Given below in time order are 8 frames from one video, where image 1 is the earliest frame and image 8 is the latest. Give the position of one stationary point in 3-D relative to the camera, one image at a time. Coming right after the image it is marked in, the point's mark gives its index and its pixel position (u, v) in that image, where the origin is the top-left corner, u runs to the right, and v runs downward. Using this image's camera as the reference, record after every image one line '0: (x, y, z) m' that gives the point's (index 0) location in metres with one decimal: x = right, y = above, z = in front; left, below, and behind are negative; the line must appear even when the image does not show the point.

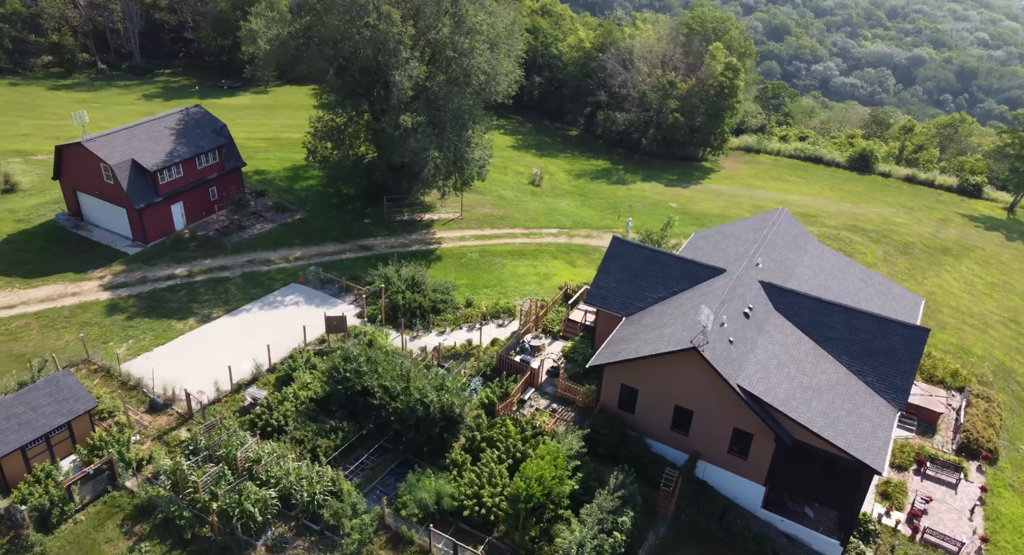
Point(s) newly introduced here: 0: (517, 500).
0: (+0.2, -6.9, +19.5) m
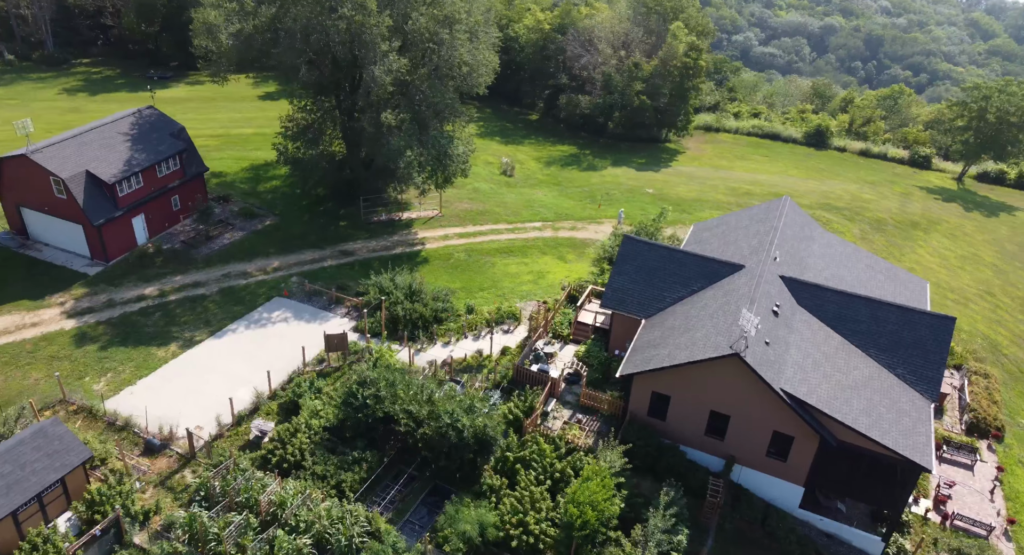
0: (+1.7, -7.4, +18.6) m
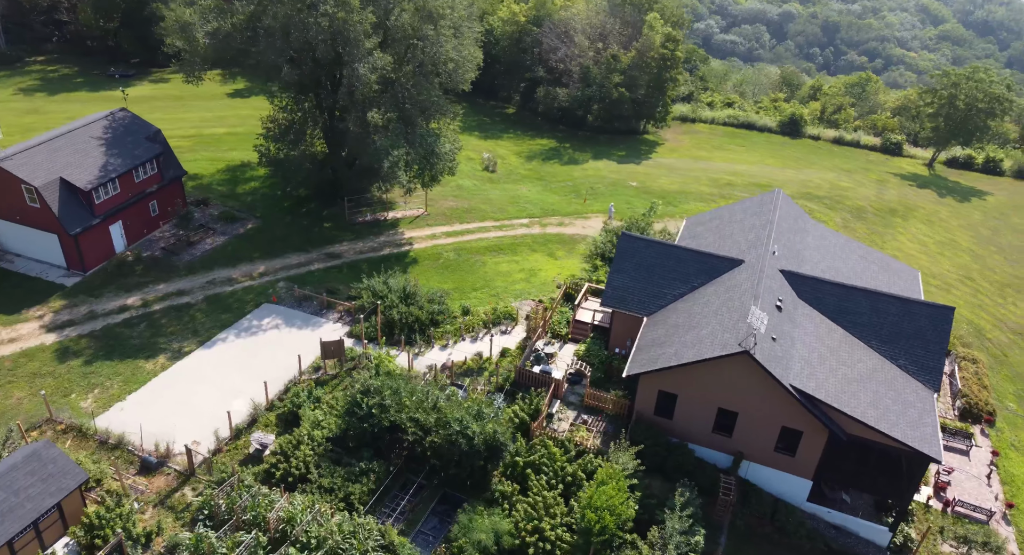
0: (+2.1, -7.4, +18.4) m
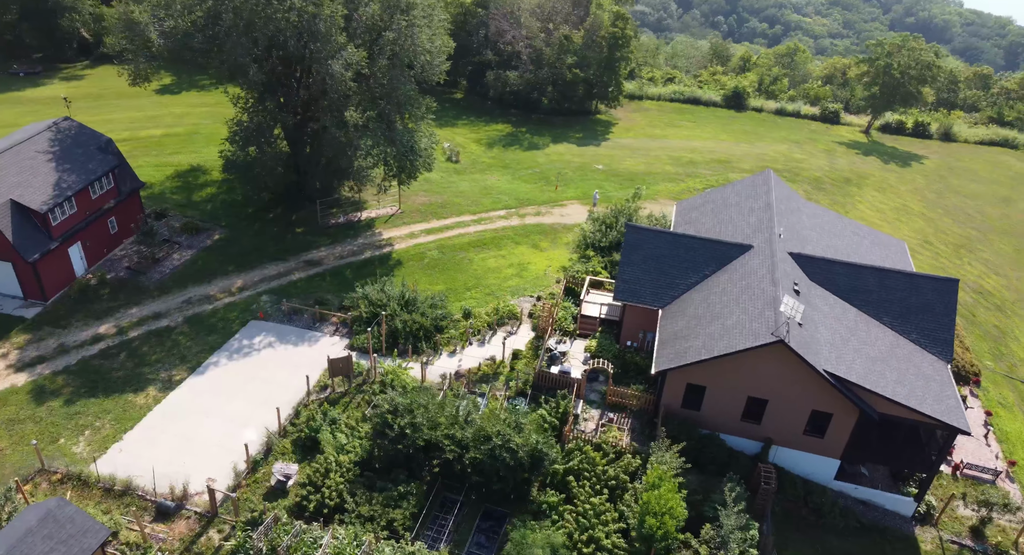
0: (+3.8, -7.5, +18.2) m
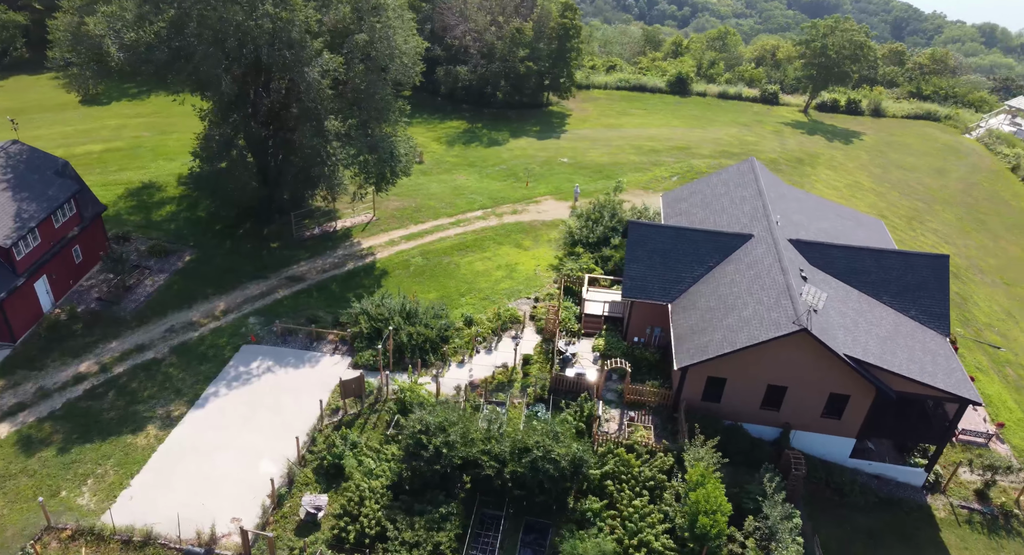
0: (+5.4, -7.6, +18.5) m
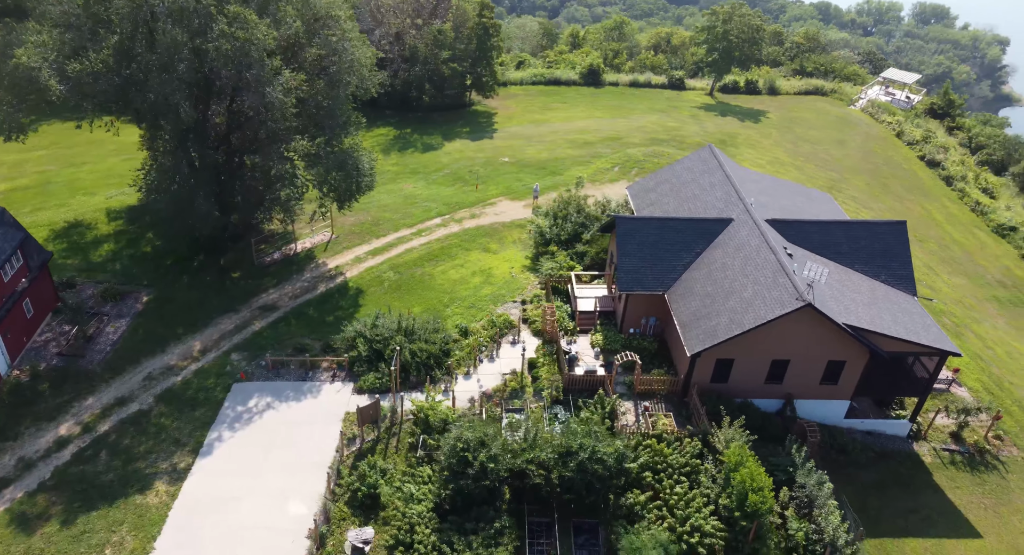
0: (+7.2, -7.3, +19.6) m
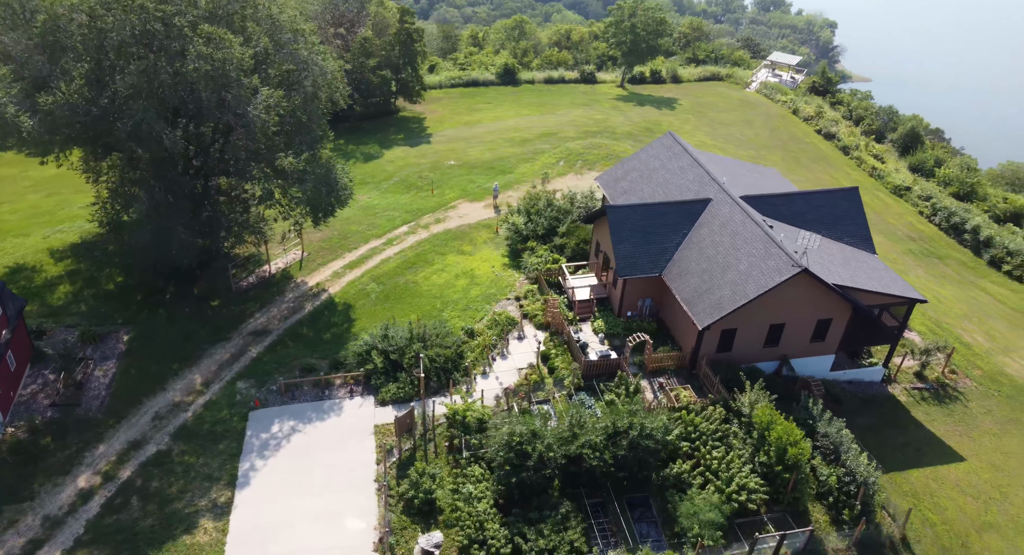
0: (+9.2, -6.3, +21.8) m
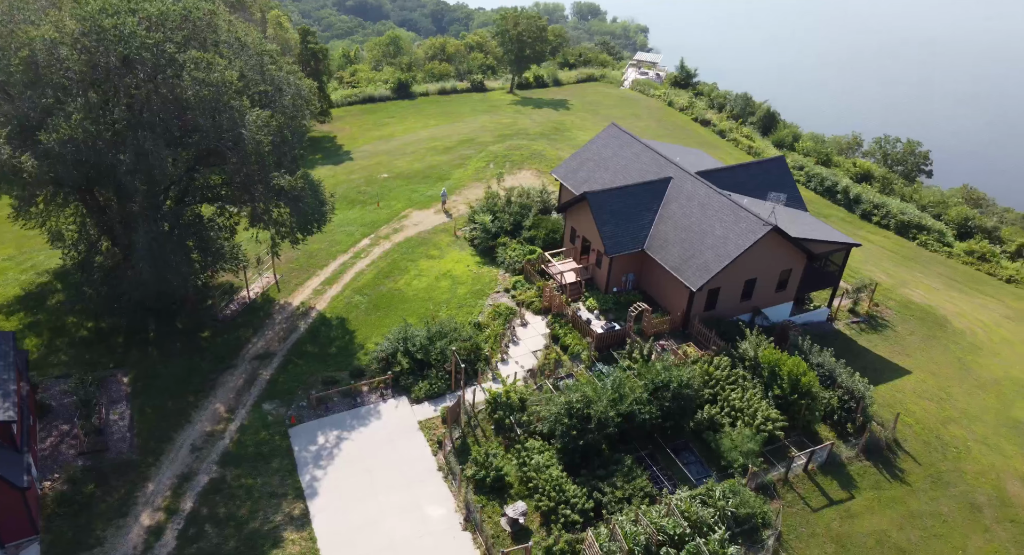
0: (+11.2, -4.5, +25.9) m
